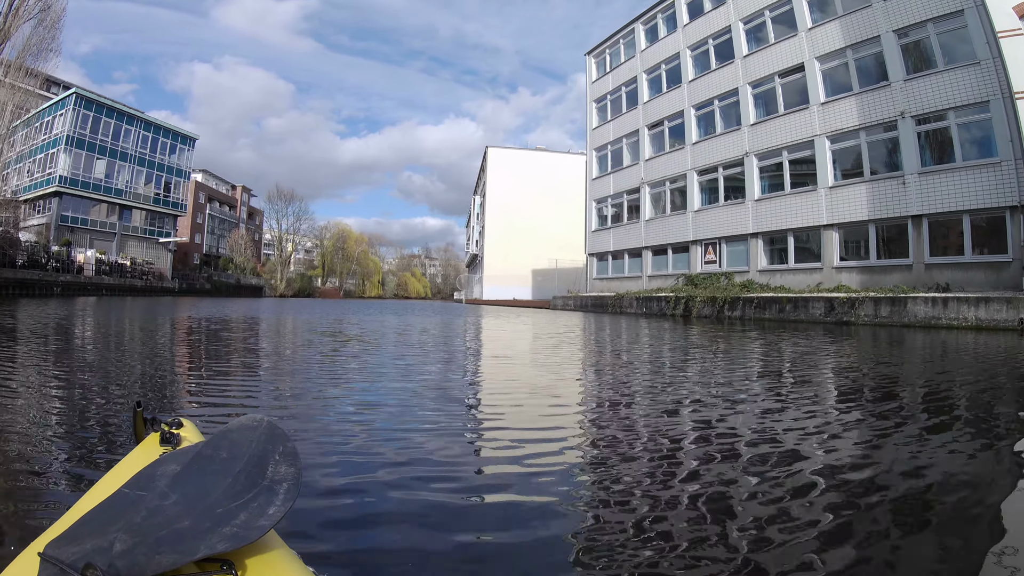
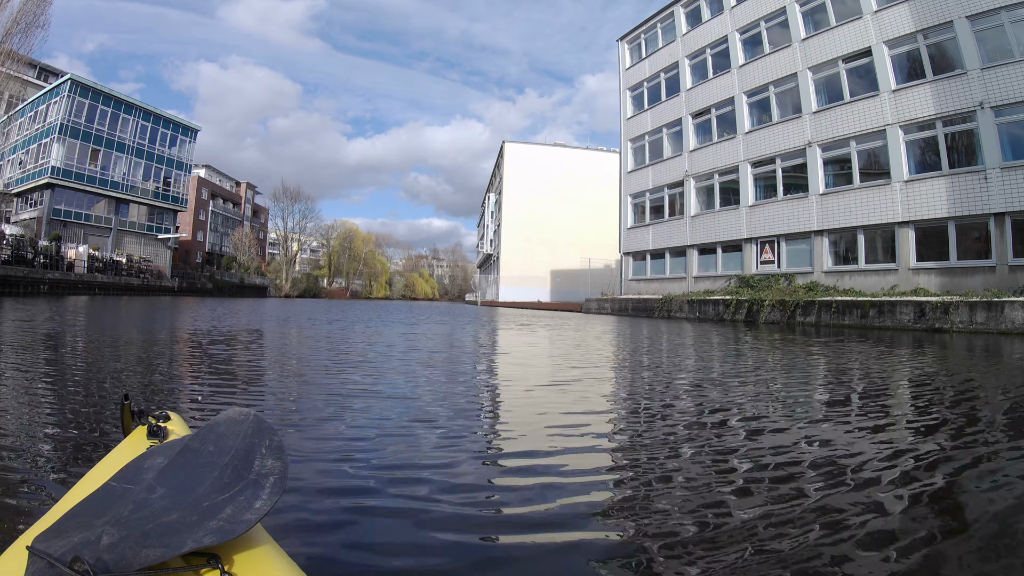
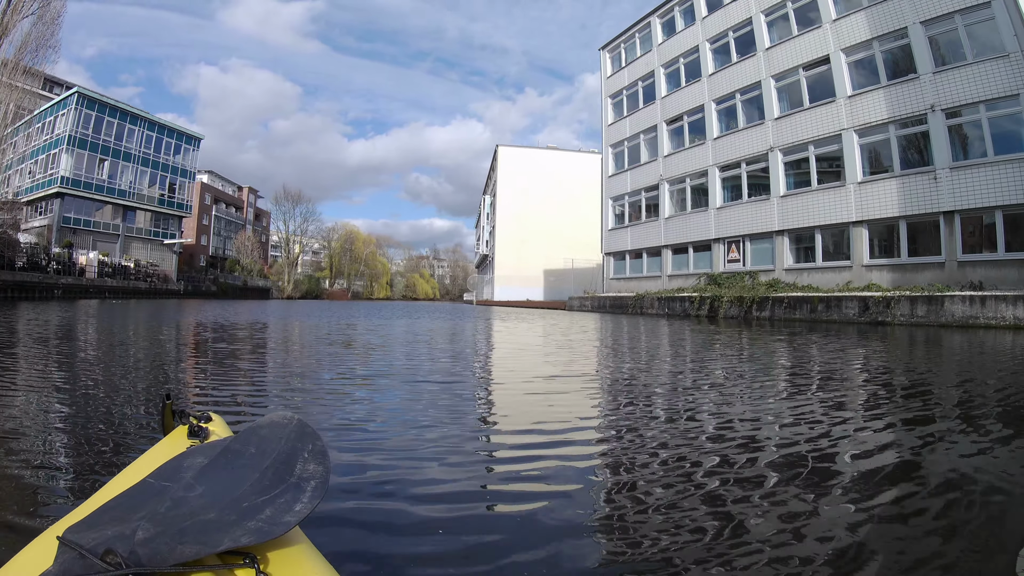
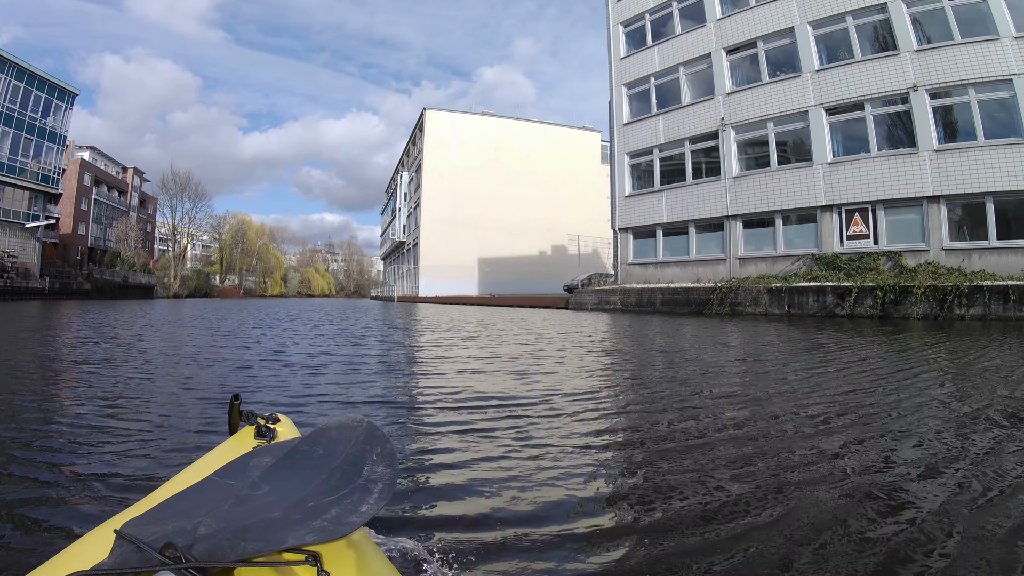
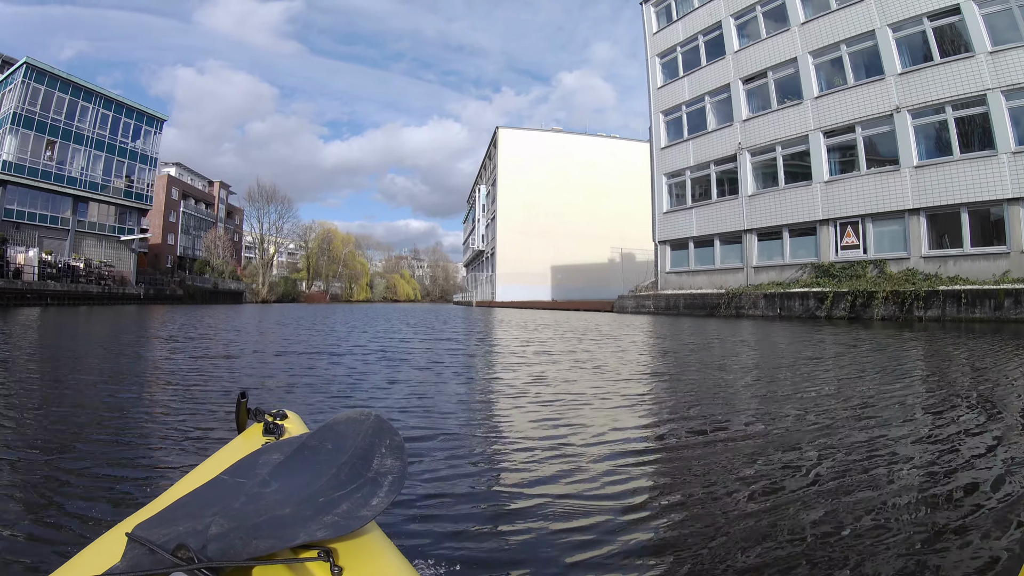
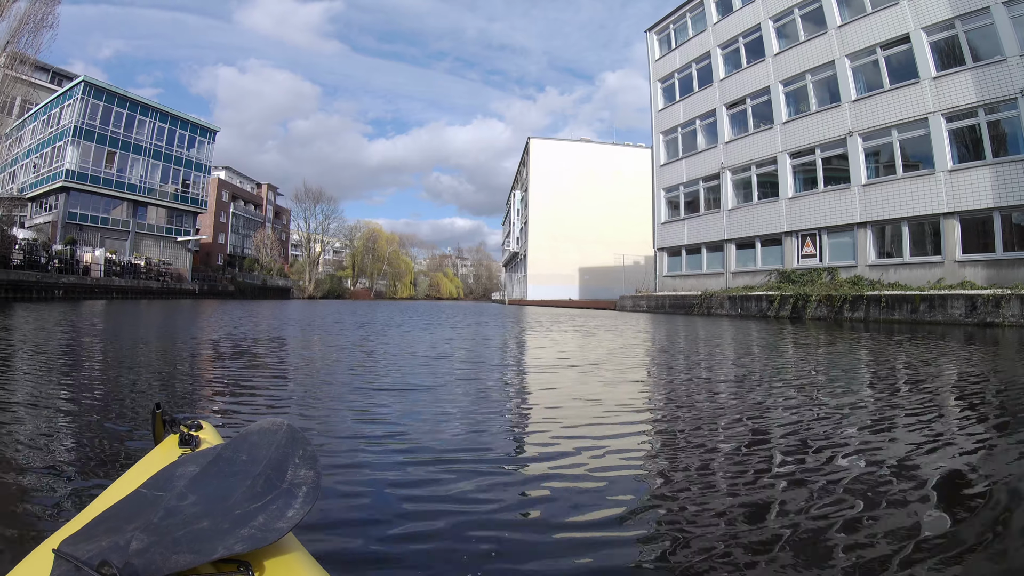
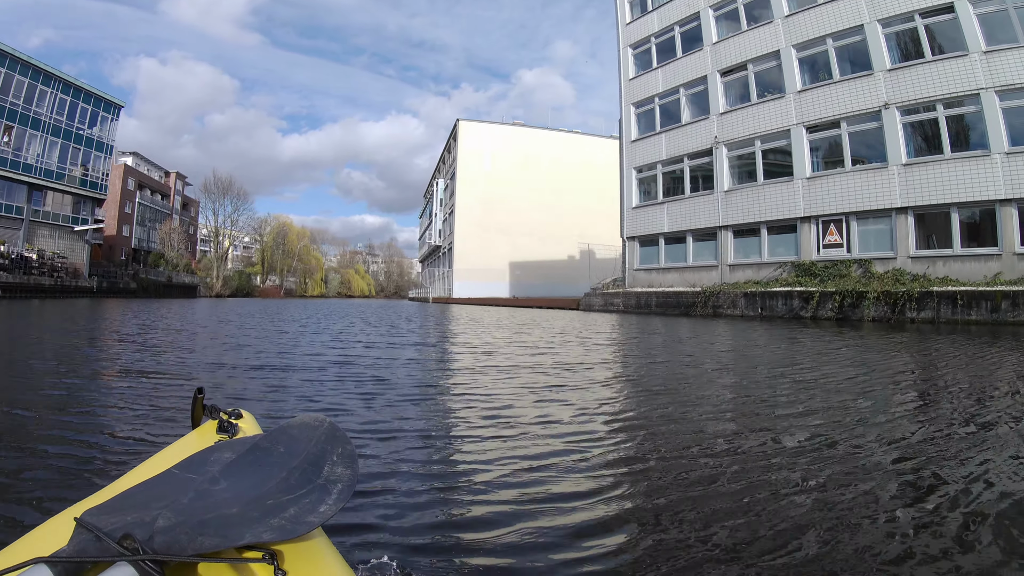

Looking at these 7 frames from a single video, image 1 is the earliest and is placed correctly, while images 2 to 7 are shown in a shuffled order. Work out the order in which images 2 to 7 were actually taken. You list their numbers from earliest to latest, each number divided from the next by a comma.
3, 2, 6, 5, 7, 4
